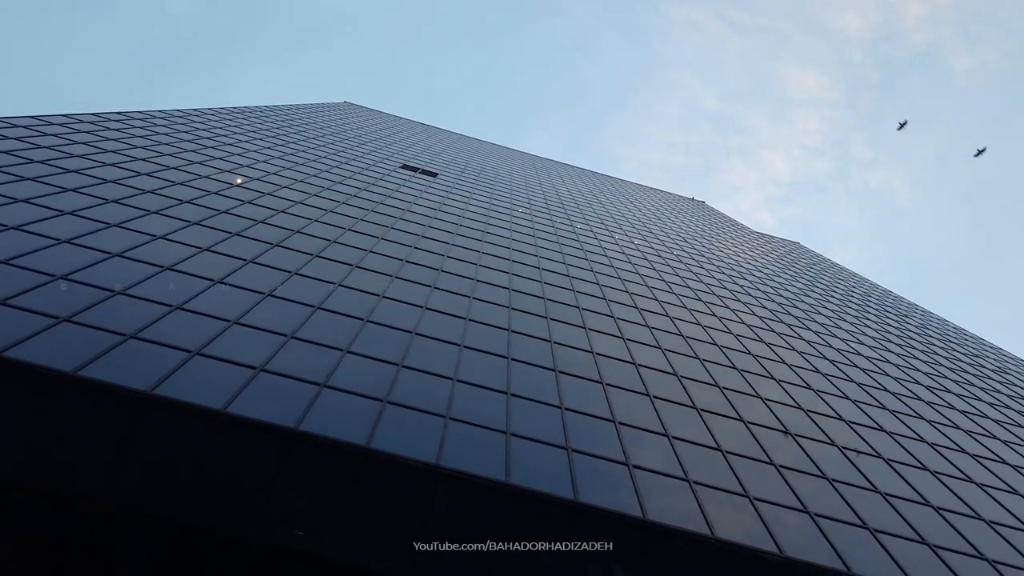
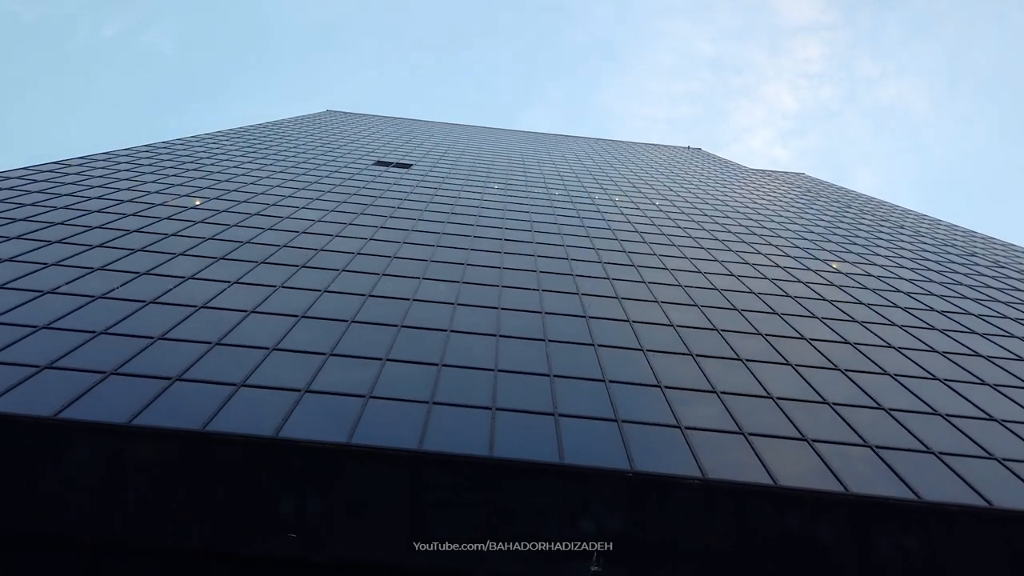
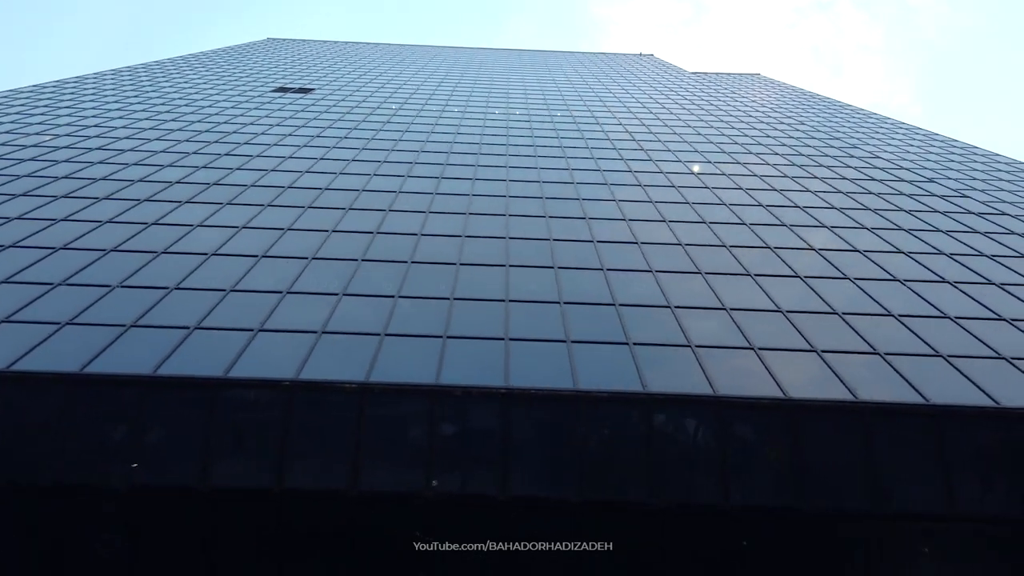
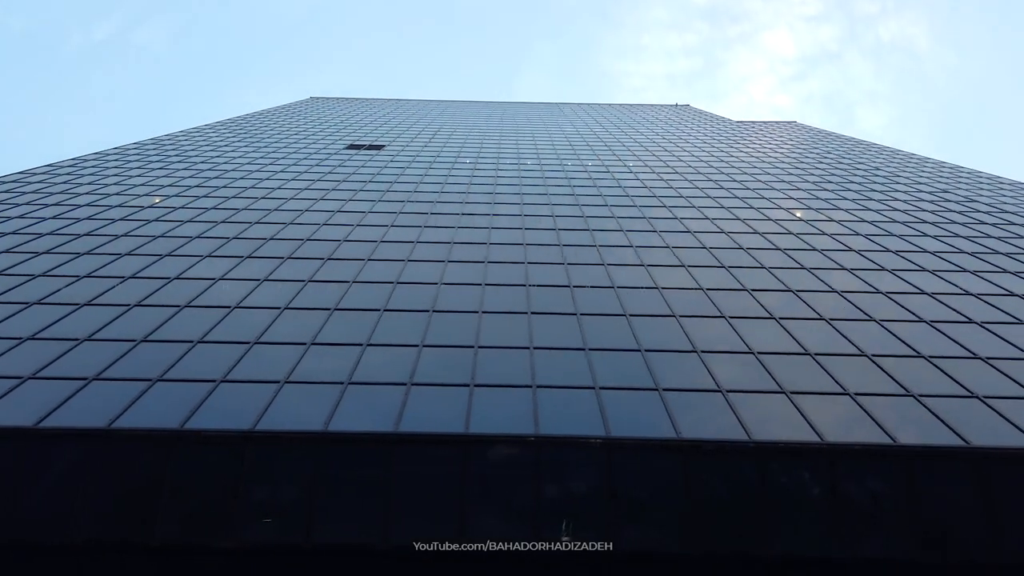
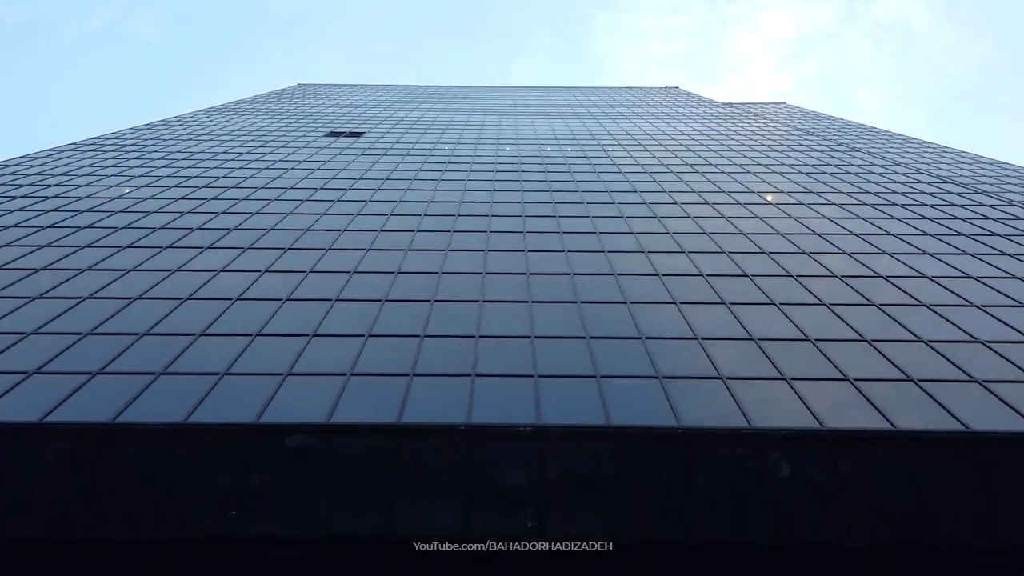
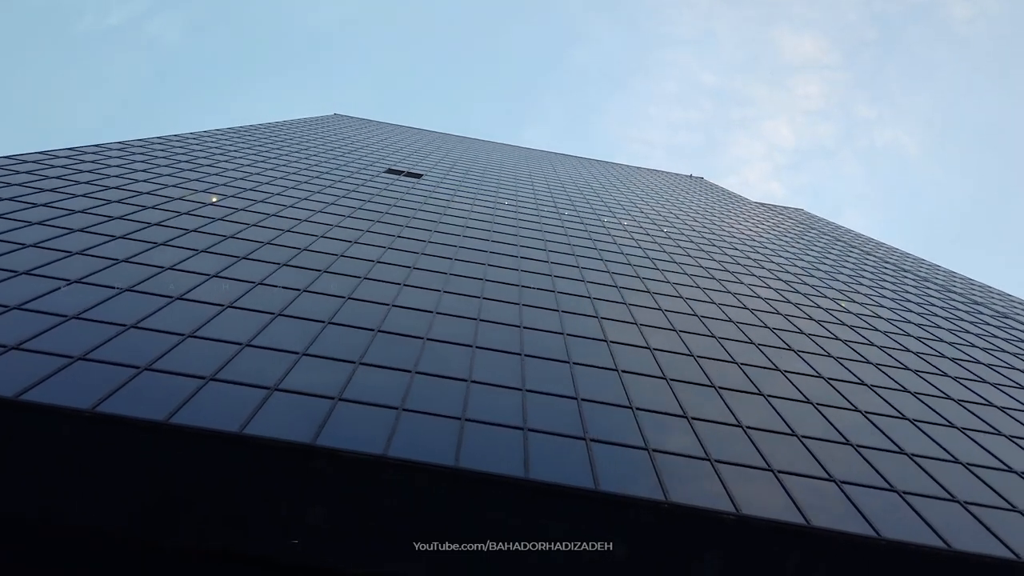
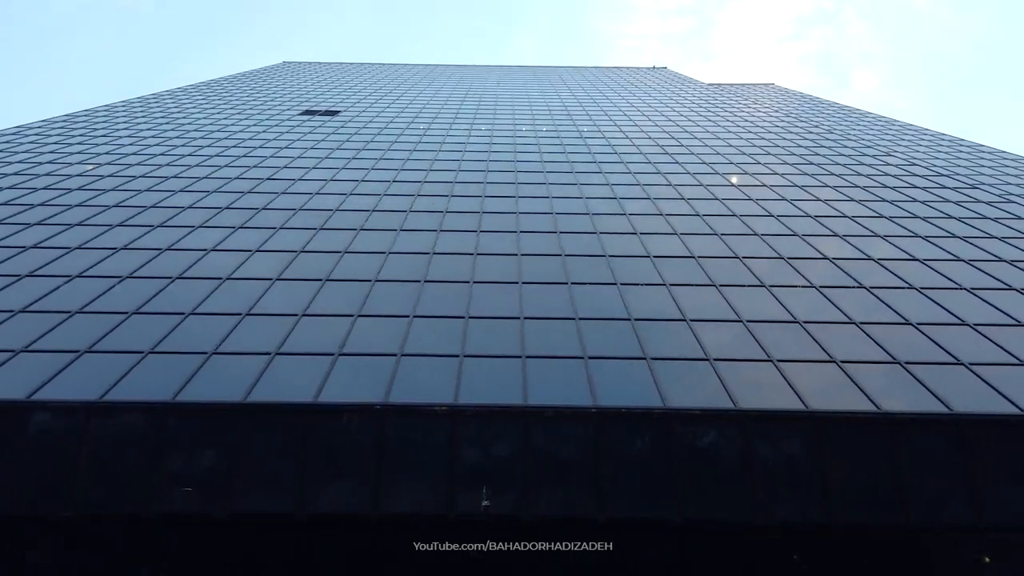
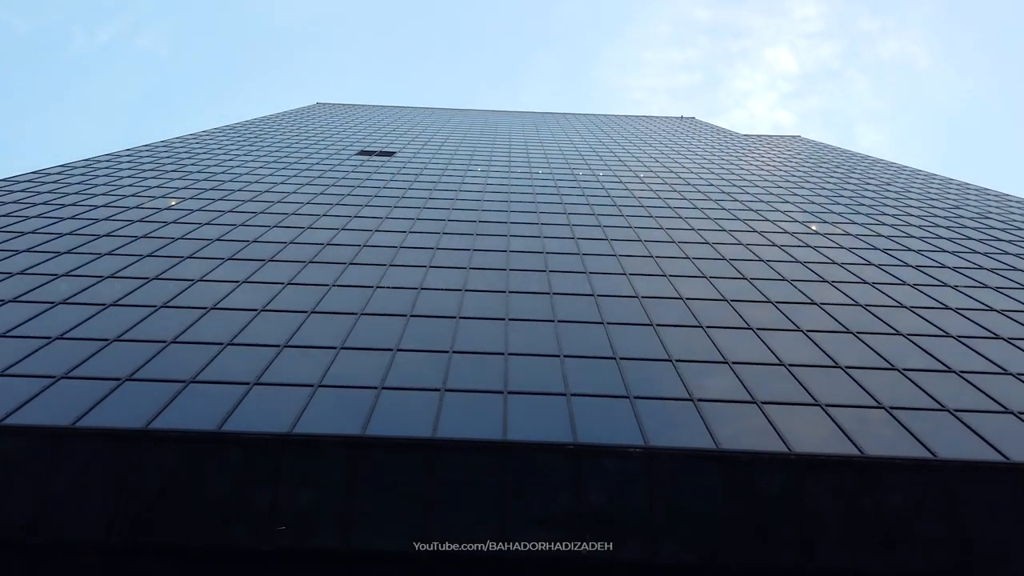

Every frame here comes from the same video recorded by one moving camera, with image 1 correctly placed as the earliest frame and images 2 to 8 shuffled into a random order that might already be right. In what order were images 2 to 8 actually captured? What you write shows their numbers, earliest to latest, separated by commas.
6, 2, 8, 4, 5, 7, 3
